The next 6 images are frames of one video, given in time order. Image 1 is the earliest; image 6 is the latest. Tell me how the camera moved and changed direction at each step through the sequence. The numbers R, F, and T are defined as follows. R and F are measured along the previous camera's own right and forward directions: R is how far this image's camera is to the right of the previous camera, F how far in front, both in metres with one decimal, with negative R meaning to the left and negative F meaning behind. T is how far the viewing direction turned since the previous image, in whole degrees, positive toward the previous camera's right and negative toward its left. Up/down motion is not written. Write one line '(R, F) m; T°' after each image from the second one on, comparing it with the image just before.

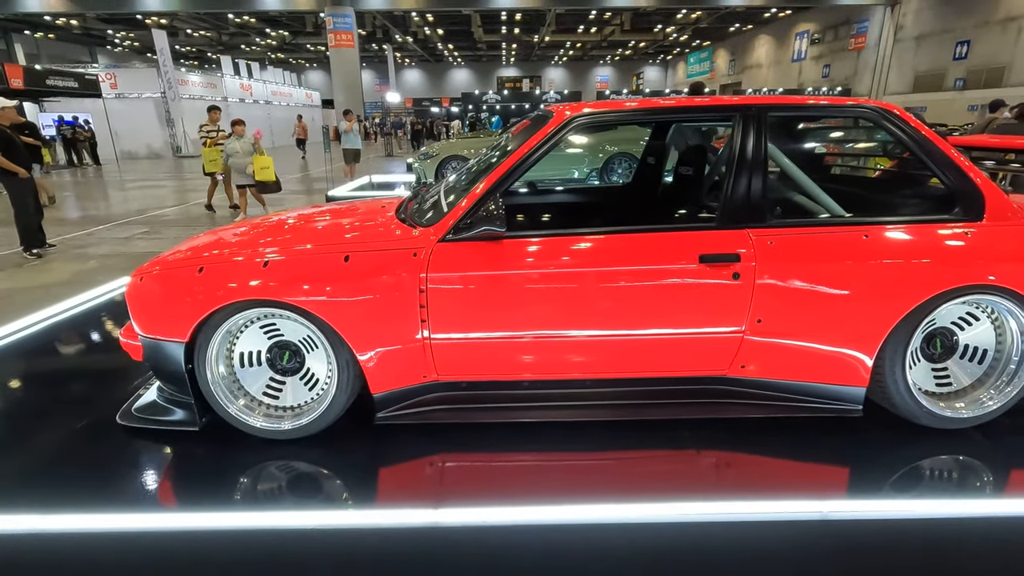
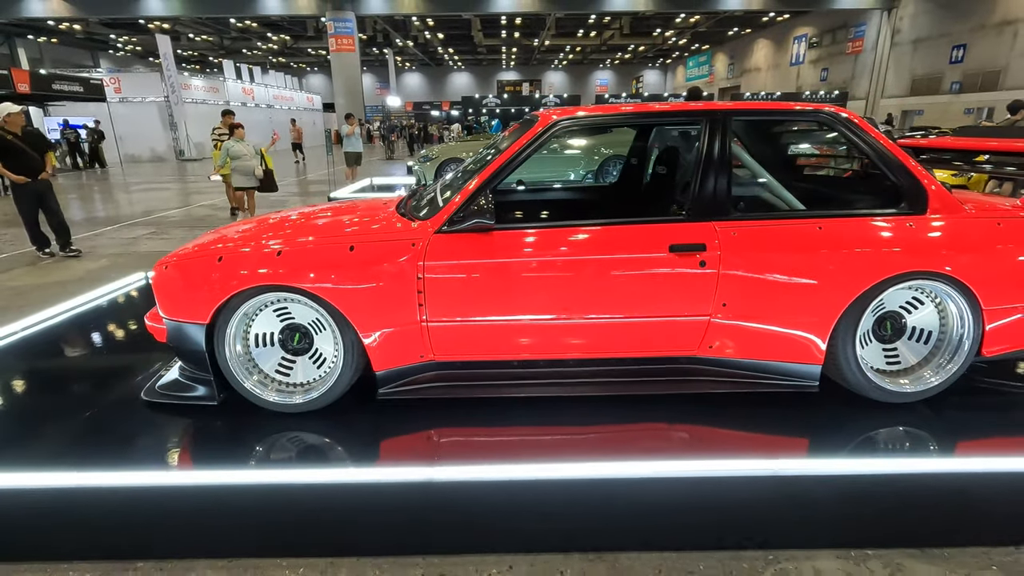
(0.0, -0.2) m; 0°
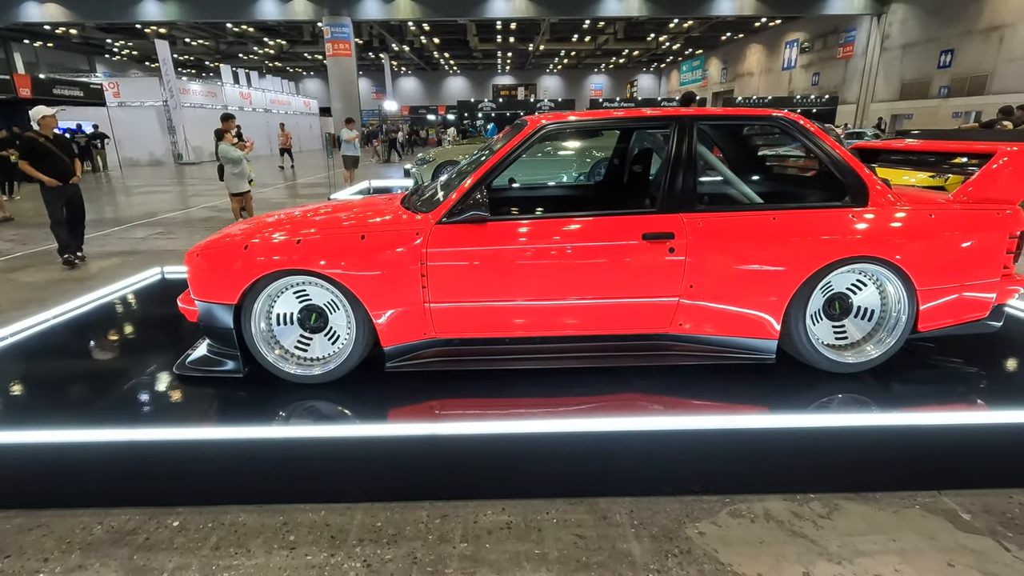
(0.0, -0.3) m; 0°
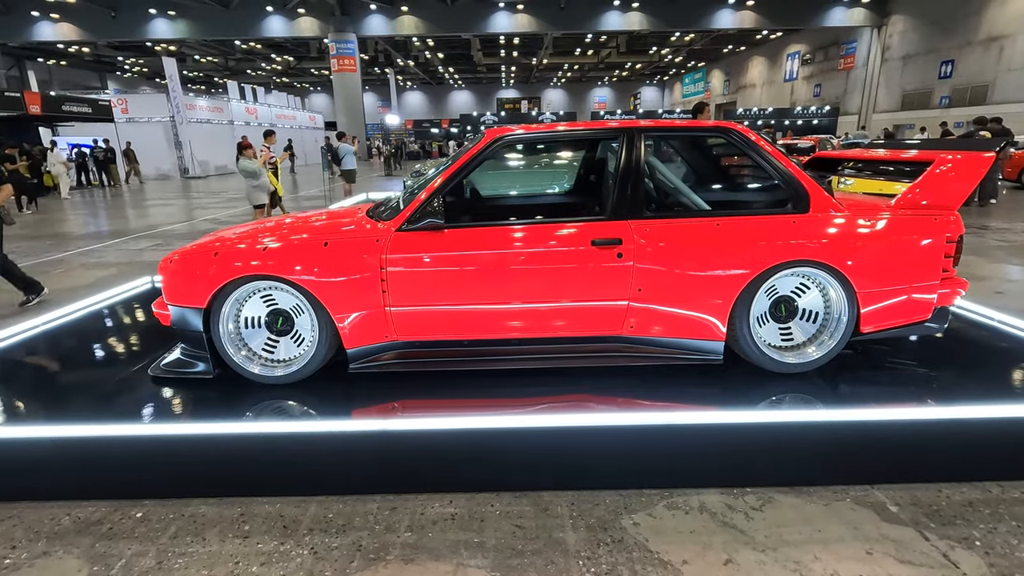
(+0.2, -0.1) m; -1°
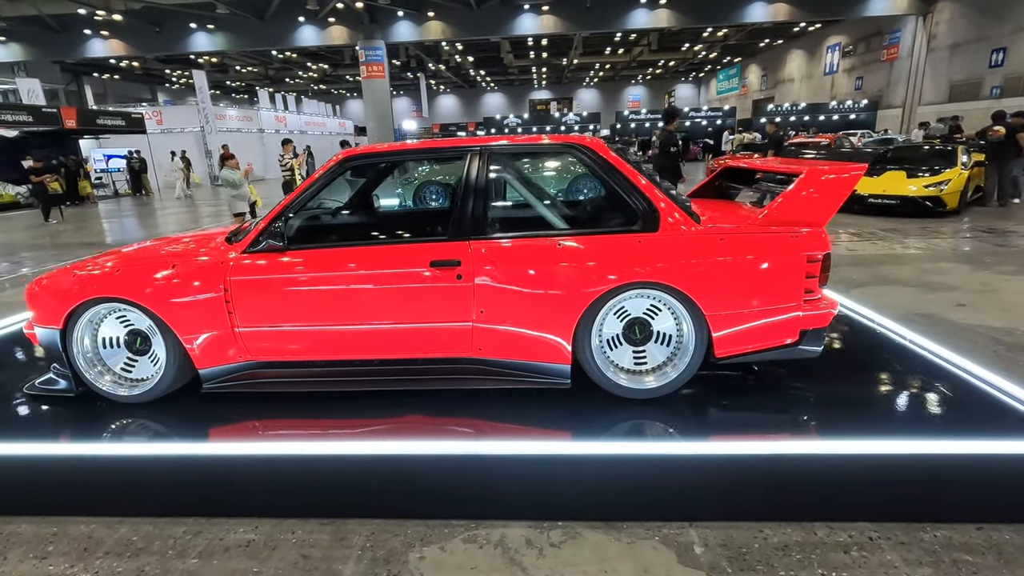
(+1.0, +0.1) m; -4°
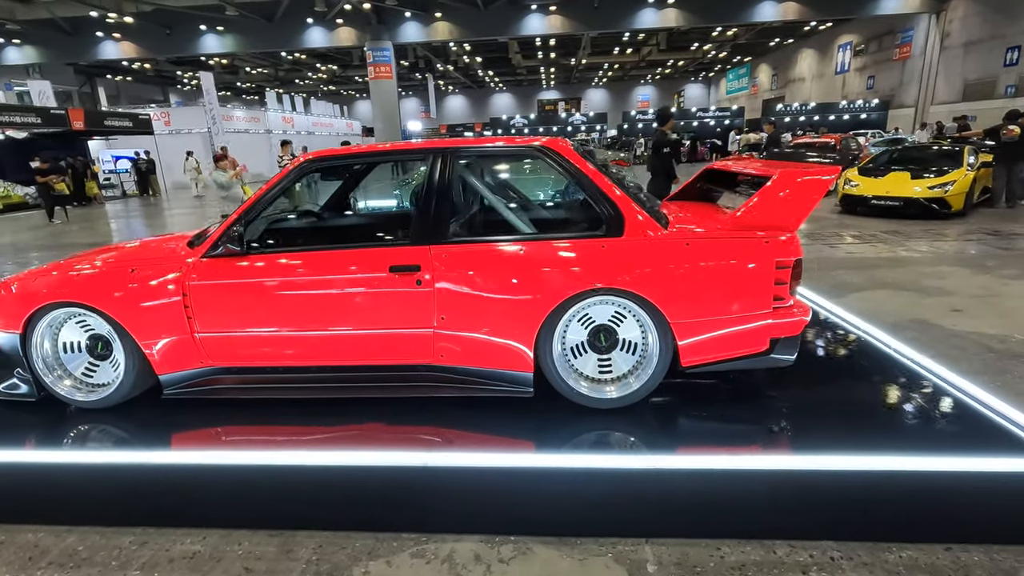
(+0.2, +0.1) m; -1°
